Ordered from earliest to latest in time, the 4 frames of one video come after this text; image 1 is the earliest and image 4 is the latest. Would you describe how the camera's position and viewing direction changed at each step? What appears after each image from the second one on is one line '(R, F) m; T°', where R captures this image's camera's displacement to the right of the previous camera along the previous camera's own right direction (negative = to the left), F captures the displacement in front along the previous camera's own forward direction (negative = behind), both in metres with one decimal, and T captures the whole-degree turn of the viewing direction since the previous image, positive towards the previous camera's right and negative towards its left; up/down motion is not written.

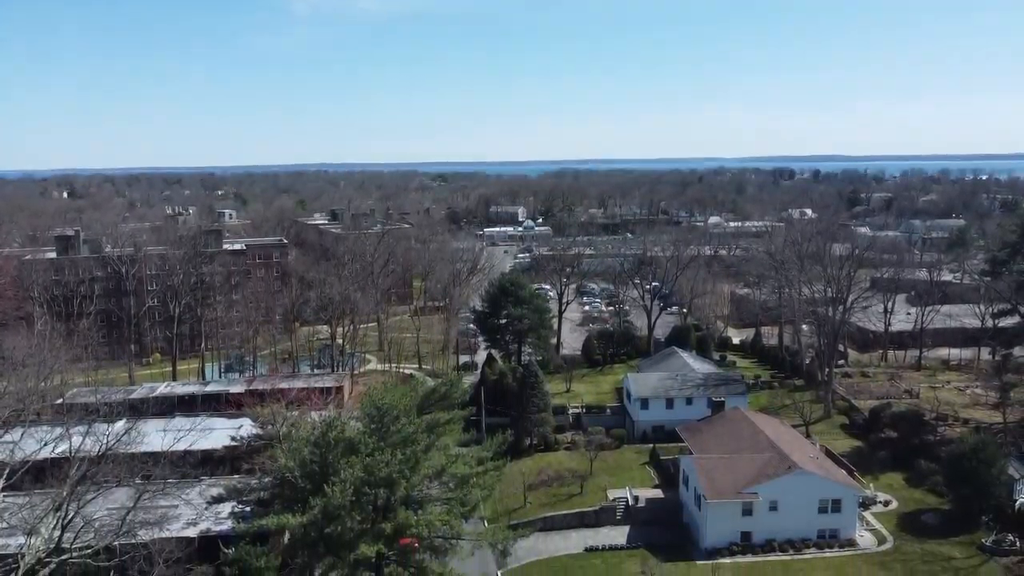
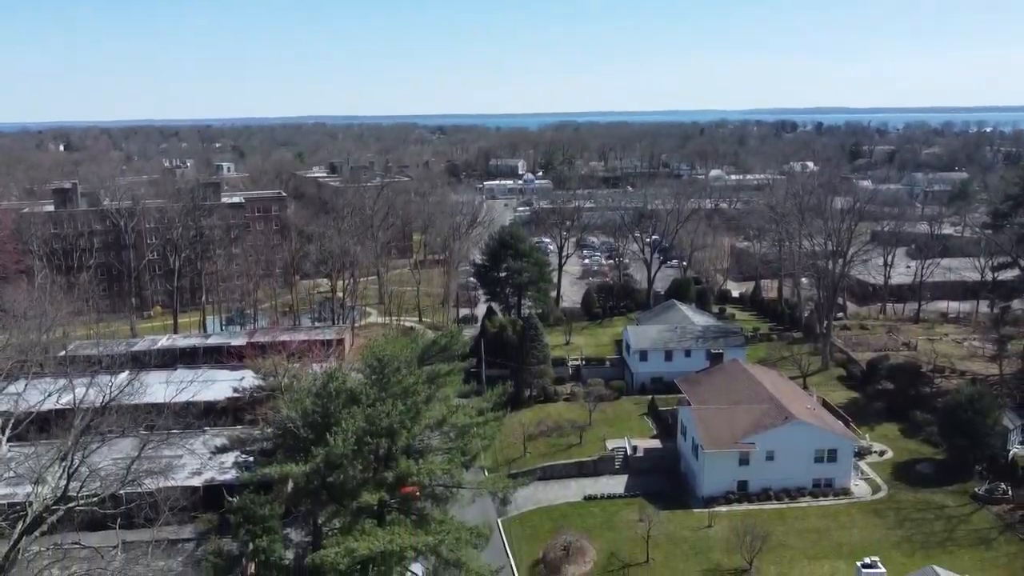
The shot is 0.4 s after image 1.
(0.0, +0.1) m; 0°
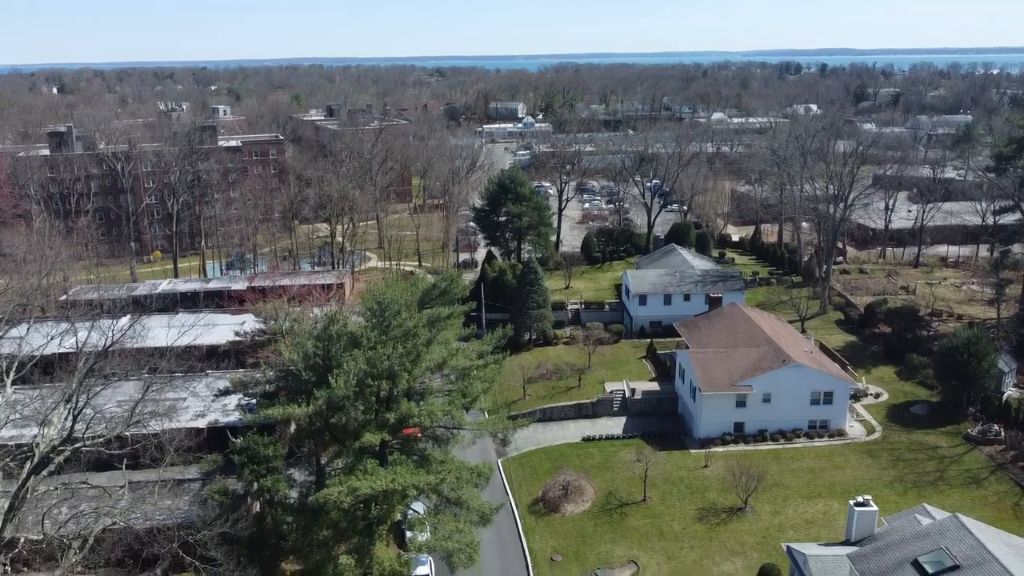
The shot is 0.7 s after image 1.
(0.0, +0.1) m; 0°
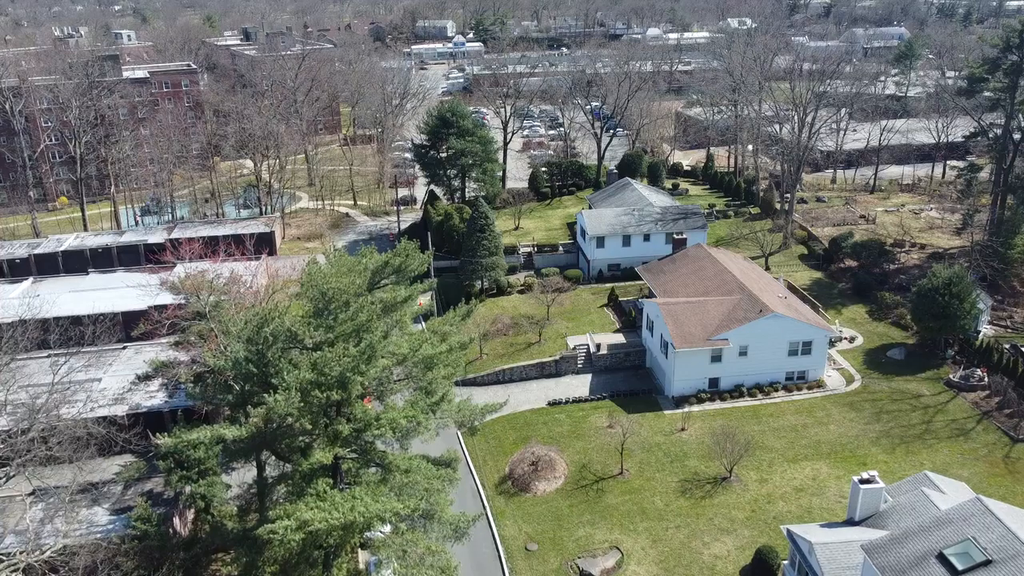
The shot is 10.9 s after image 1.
(-0.6, +3.1) m; +5°
